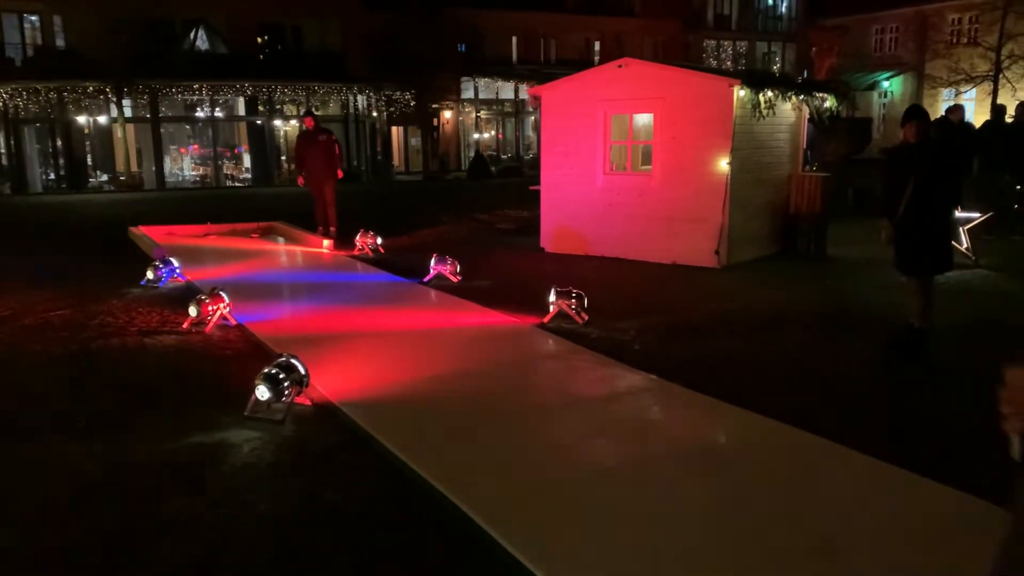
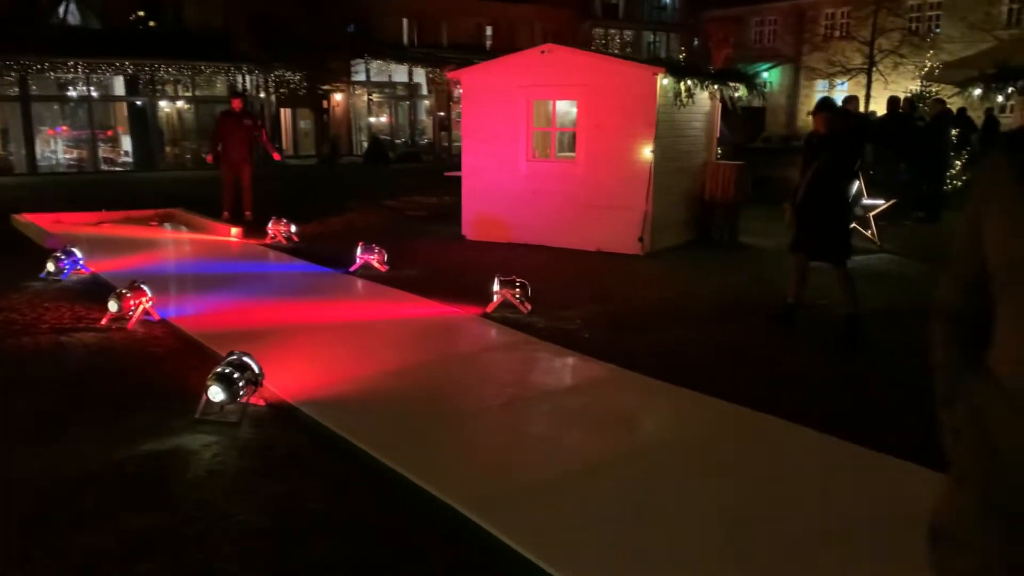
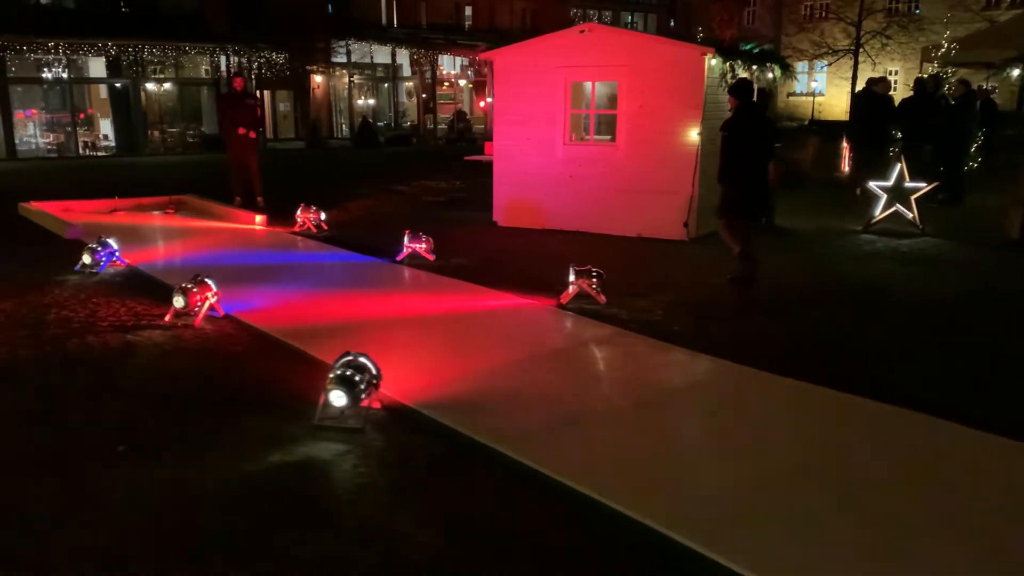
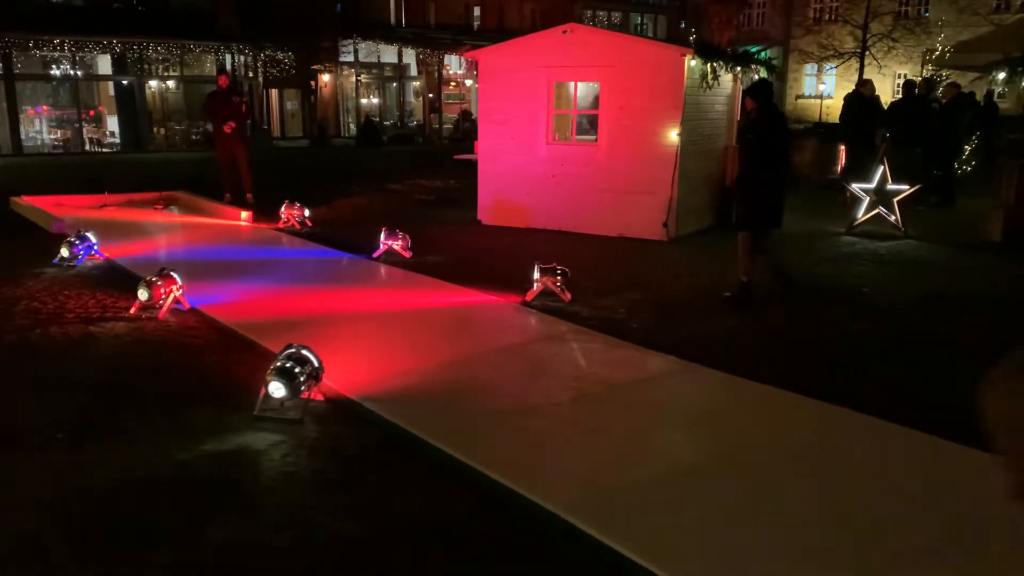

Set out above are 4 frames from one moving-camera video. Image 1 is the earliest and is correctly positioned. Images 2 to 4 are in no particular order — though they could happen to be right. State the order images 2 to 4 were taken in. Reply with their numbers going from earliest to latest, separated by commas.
2, 4, 3
